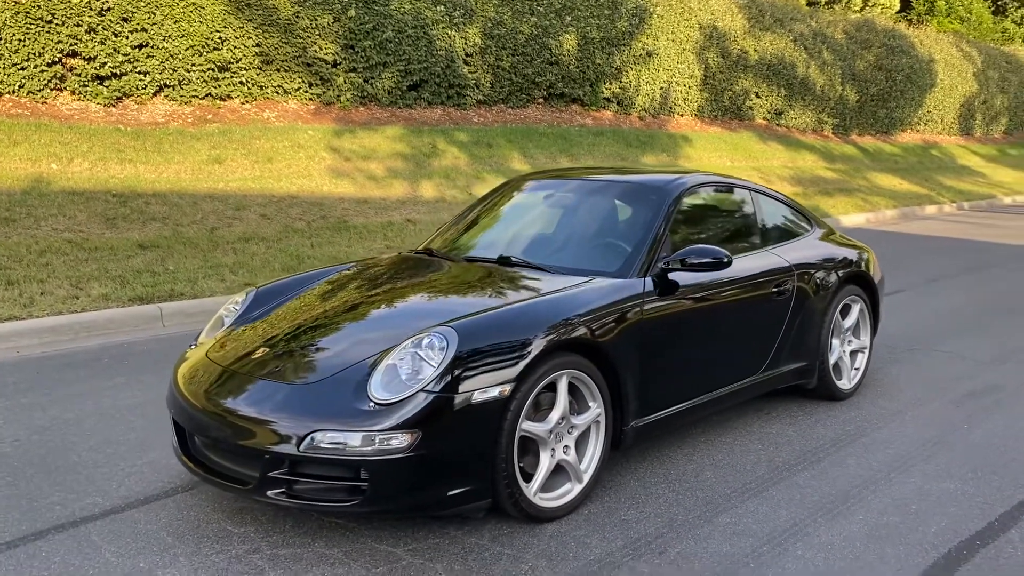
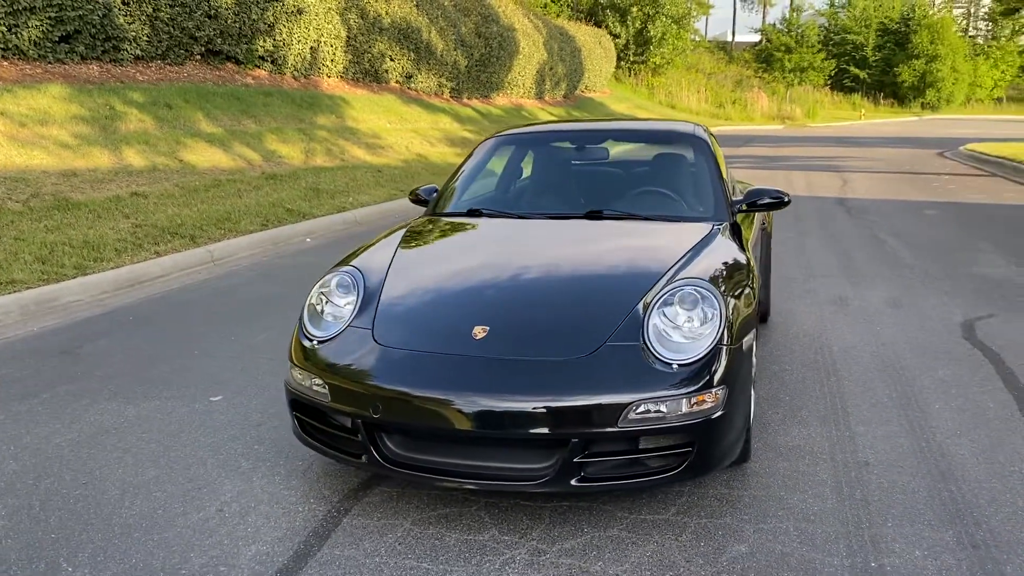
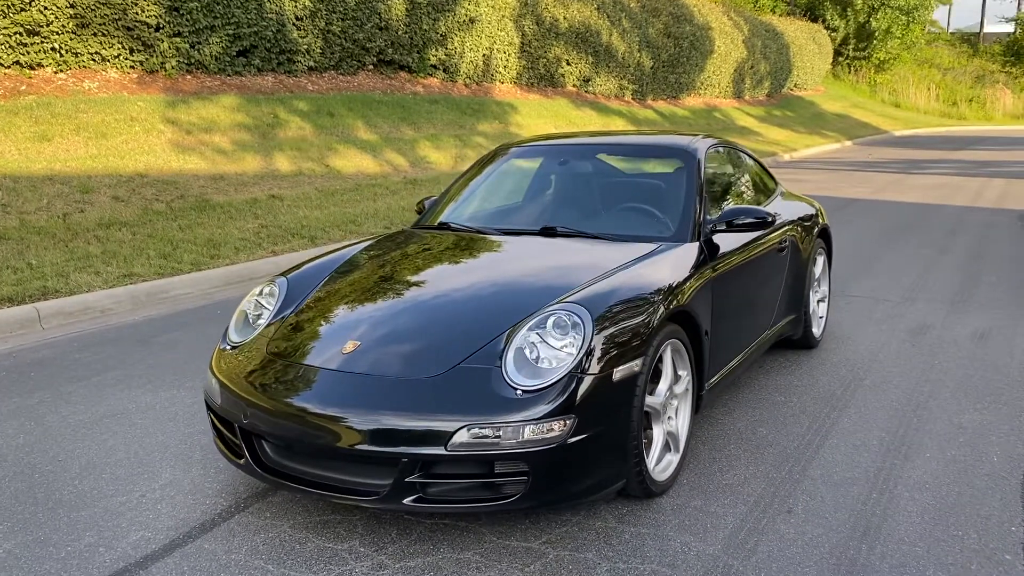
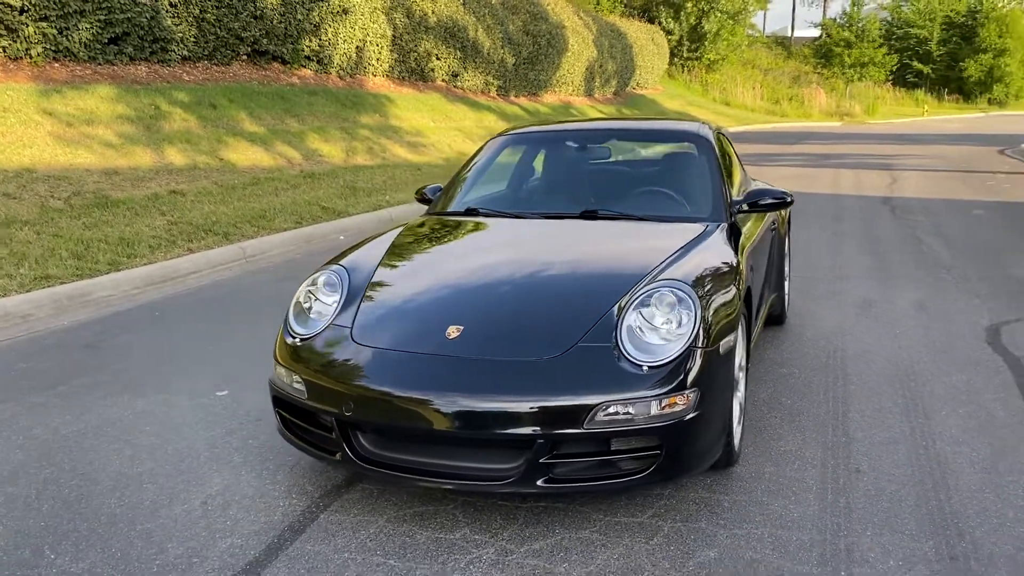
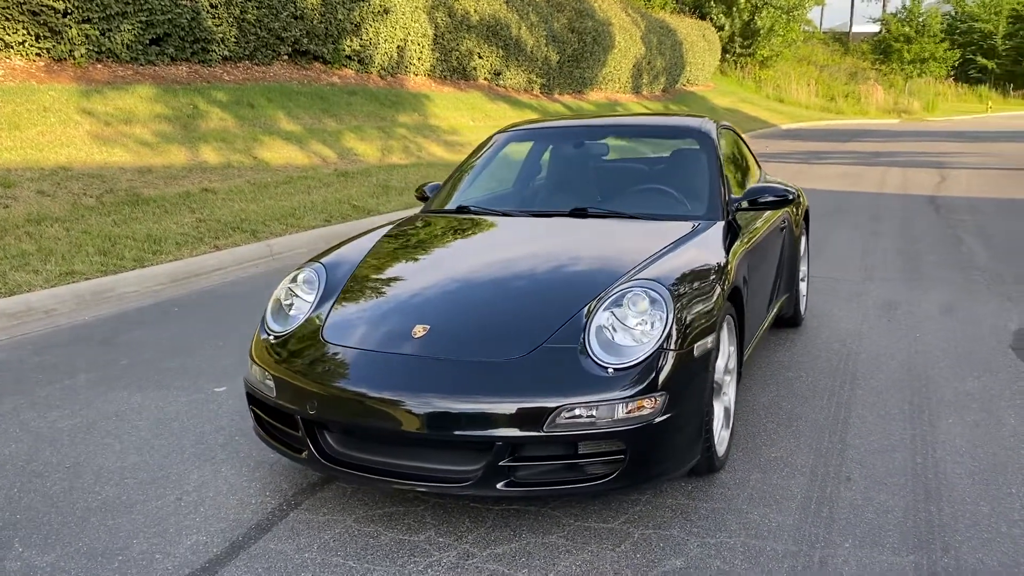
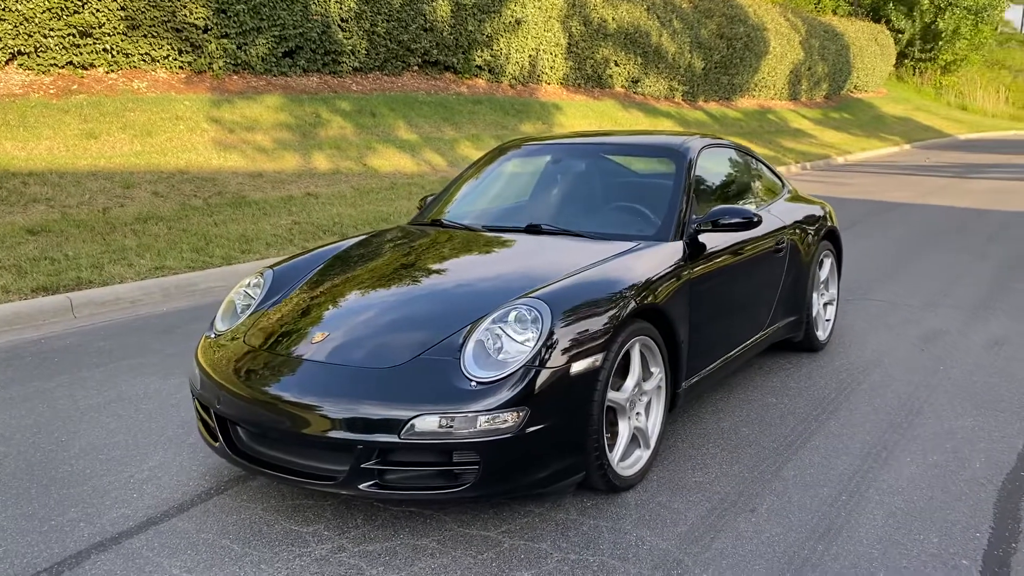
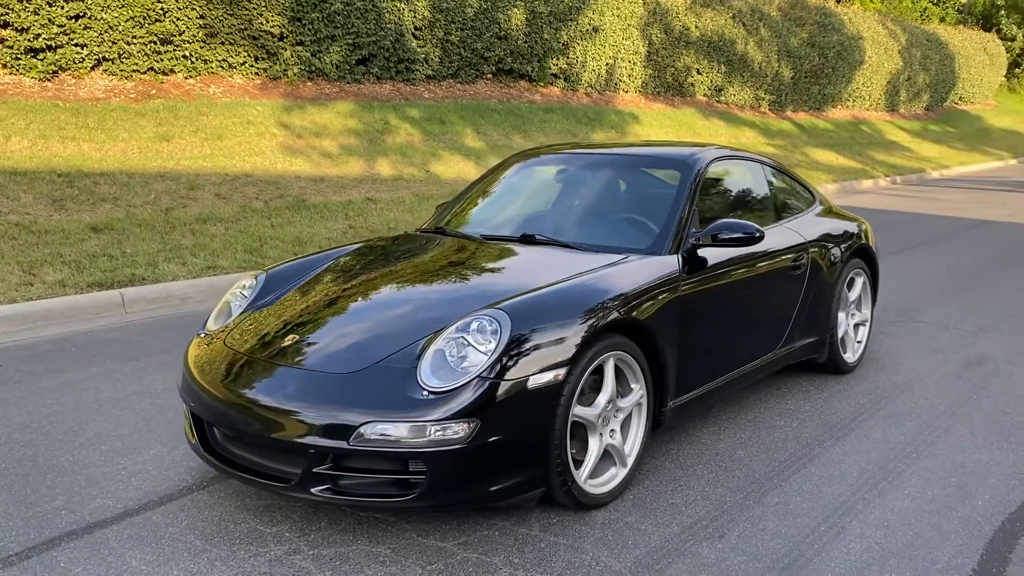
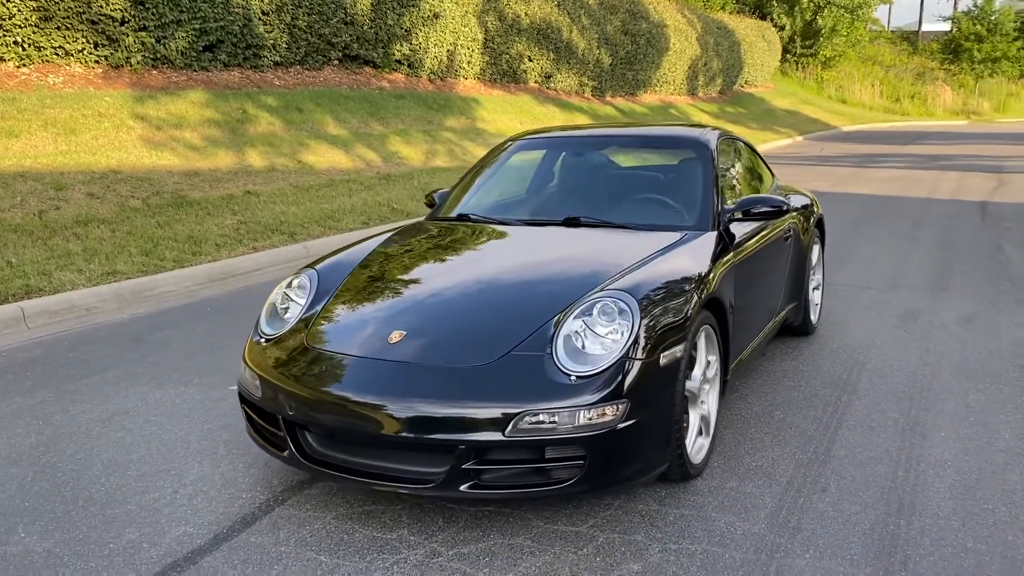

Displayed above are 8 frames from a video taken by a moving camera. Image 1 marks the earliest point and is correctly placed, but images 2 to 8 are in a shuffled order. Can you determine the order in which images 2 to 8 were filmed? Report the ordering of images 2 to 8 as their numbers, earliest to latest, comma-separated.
7, 6, 3, 8, 5, 4, 2
